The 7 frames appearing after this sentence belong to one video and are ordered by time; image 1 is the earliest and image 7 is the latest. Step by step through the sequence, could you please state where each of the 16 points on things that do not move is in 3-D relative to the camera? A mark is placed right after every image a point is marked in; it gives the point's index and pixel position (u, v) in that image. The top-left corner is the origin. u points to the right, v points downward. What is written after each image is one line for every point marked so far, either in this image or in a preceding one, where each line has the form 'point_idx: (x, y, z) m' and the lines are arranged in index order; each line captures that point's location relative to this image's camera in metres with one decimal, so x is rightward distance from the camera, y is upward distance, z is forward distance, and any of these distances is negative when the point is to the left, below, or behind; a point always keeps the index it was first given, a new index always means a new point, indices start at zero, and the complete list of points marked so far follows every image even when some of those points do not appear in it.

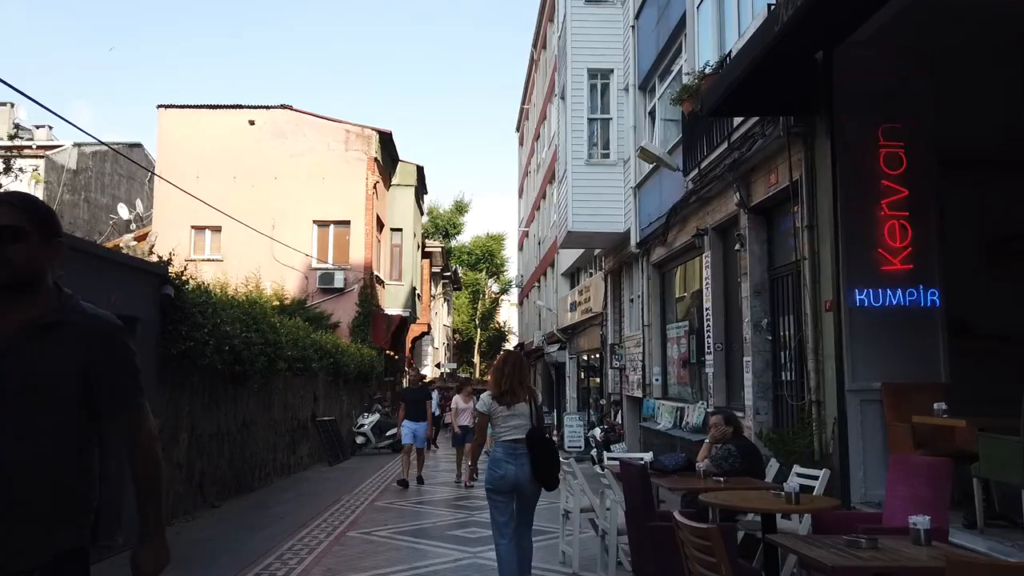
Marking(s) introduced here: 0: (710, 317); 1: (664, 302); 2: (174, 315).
0: (+3.1, -0.4, +11.6) m
1: (+3.1, -0.3, +15.2) m
2: (-4.1, -0.3, +9.0) m
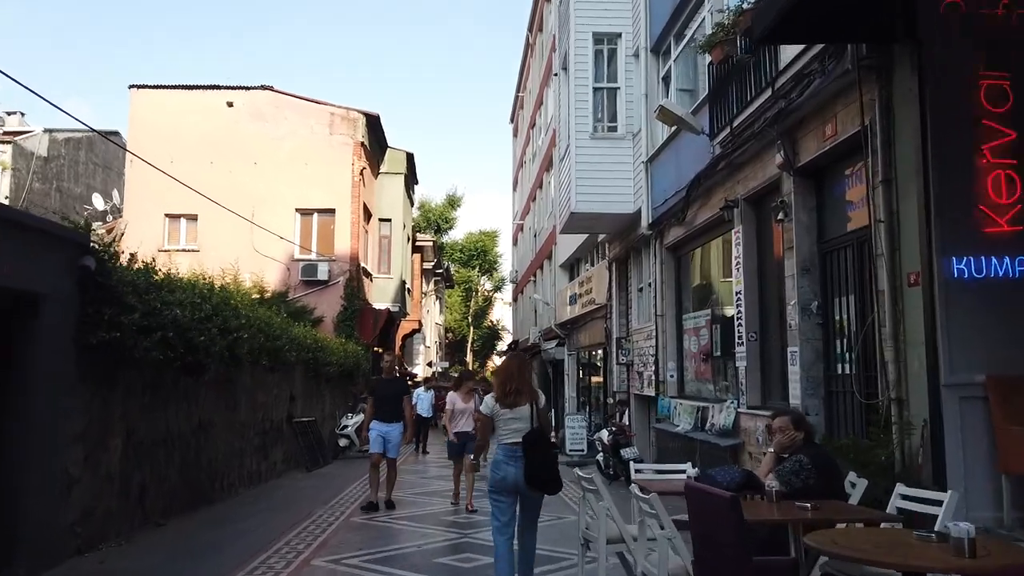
0: (+3.1, -0.2, +10.0) m
1: (+3.1, -0.1, +13.6) m
2: (-4.1, -0.1, +7.3) m
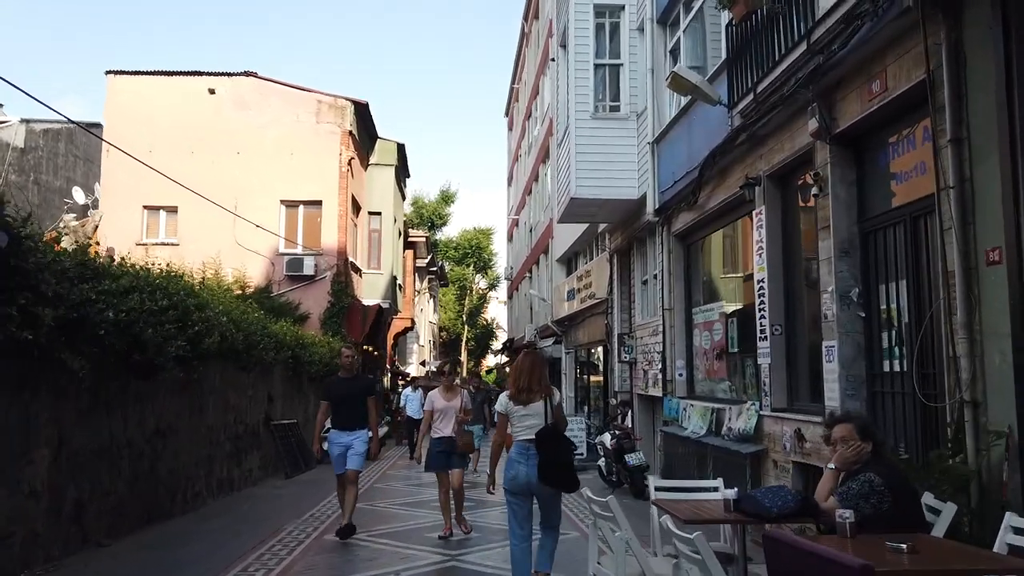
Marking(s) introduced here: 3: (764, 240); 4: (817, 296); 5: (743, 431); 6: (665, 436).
0: (+3.0, 0.0, +8.9) m
1: (+3.0, +0.1, +12.5) m
2: (-4.1, +0.1, +6.2) m
3: (+3.0, +0.6, +8.9) m
4: (+3.3, -0.1, +8.2) m
5: (+2.9, -1.8, +9.2) m
6: (+2.6, -2.5, +12.7) m
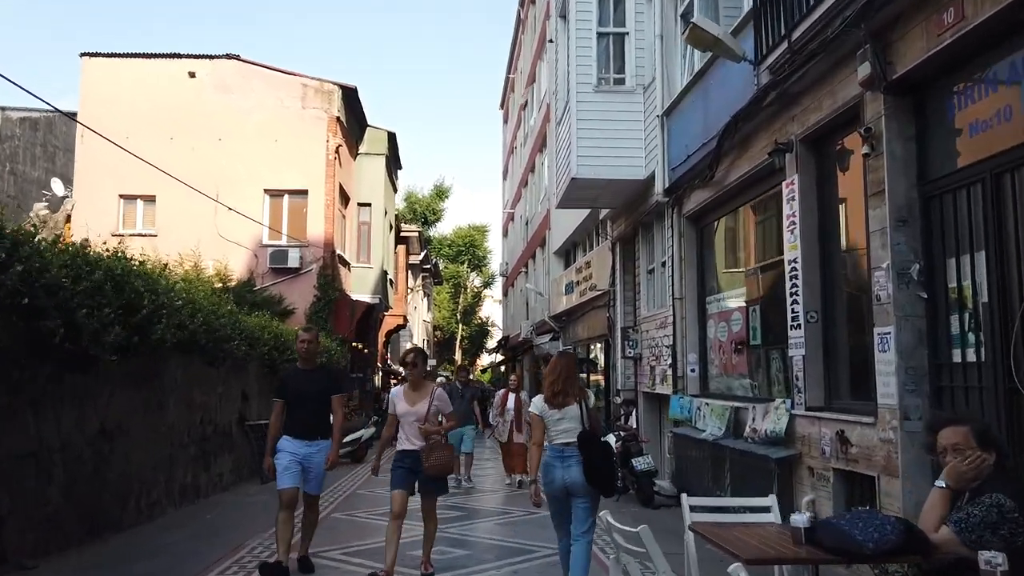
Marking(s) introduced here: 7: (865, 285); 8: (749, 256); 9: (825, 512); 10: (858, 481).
0: (+3.0, +0.2, +7.7) m
1: (+2.9, +0.3, +11.4) m
2: (-4.2, +0.3, +5.0) m
3: (+3.0, +0.8, +7.7) m
4: (+3.3, +0.1, +7.0) m
5: (+2.8, -1.6, +8.1) m
6: (+2.5, -2.3, +11.5) m
7: (+3.3, 0.0, +7.0) m
8: (+3.1, +0.5, +10.0) m
9: (+3.0, -2.1, +7.2) m
10: (+3.2, -1.8, +6.9) m
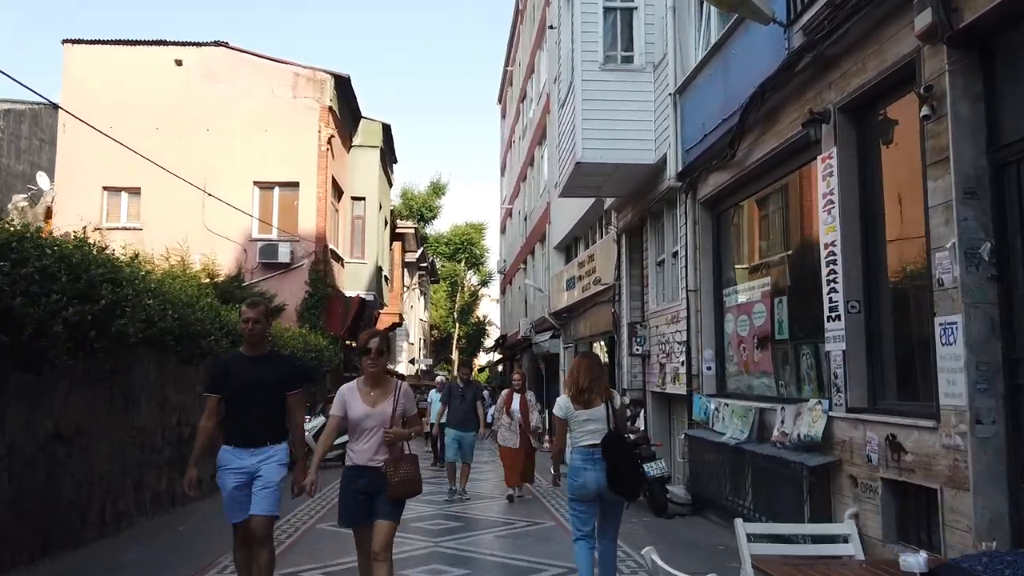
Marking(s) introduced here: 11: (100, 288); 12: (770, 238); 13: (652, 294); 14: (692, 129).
0: (+3.0, +0.3, +6.9) m
1: (+2.9, +0.4, +10.5) m
2: (-4.1, +0.4, +4.1) m
3: (+3.0, +0.9, +6.9) m
4: (+3.3, +0.2, +6.2) m
5: (+2.9, -1.4, +7.2) m
6: (+2.5, -2.2, +10.7) m
7: (+3.3, +0.2, +6.1) m
8: (+3.1, +0.6, +9.1) m
9: (+3.0, -2.0, +6.4) m
10: (+3.2, -1.6, +6.0) m
11: (-4.1, 0.0, +7.5) m
12: (+3.1, +0.6, +9.0) m
13: (+2.5, -0.1, +13.4) m
14: (+2.5, +2.2, +10.4) m
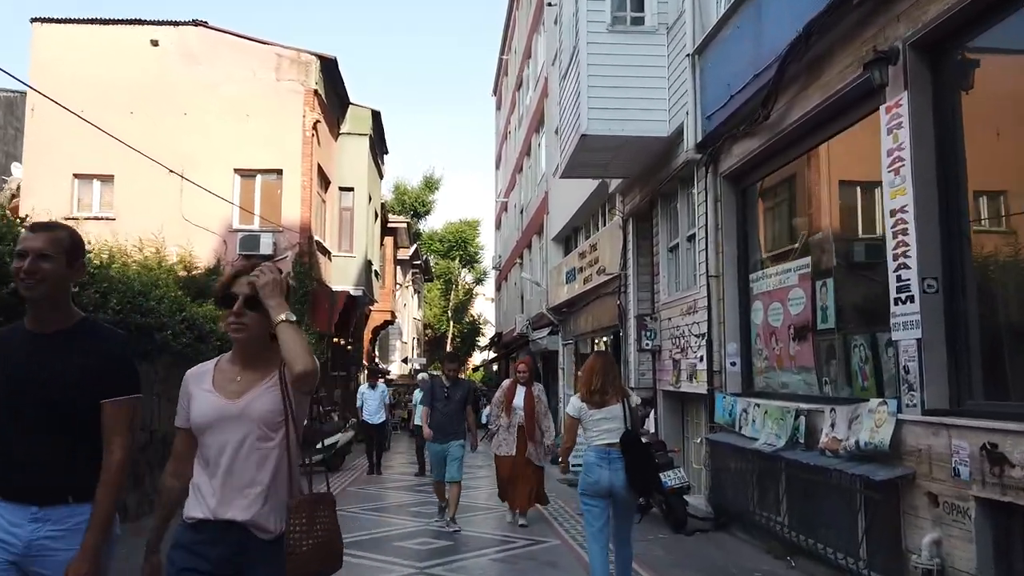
0: (+3.0, +0.5, +5.6) m
1: (+2.9, +0.6, +9.3) m
2: (-4.1, +0.6, +2.8) m
3: (+3.0, +1.1, +5.7) m
4: (+3.3, +0.4, +4.9) m
5: (+2.9, -1.3, +6.0) m
6: (+2.5, -2.0, +9.4) m
7: (+3.3, +0.3, +4.9) m
8: (+3.1, +0.8, +7.9) m
9: (+3.1, -1.8, +5.1) m
10: (+3.2, -1.4, +4.8) m
11: (-4.1, +0.2, +6.2) m
12: (+3.1, +0.8, +7.8) m
13: (+2.4, +0.1, +12.1) m
14: (+2.5, +2.4, +9.2) m
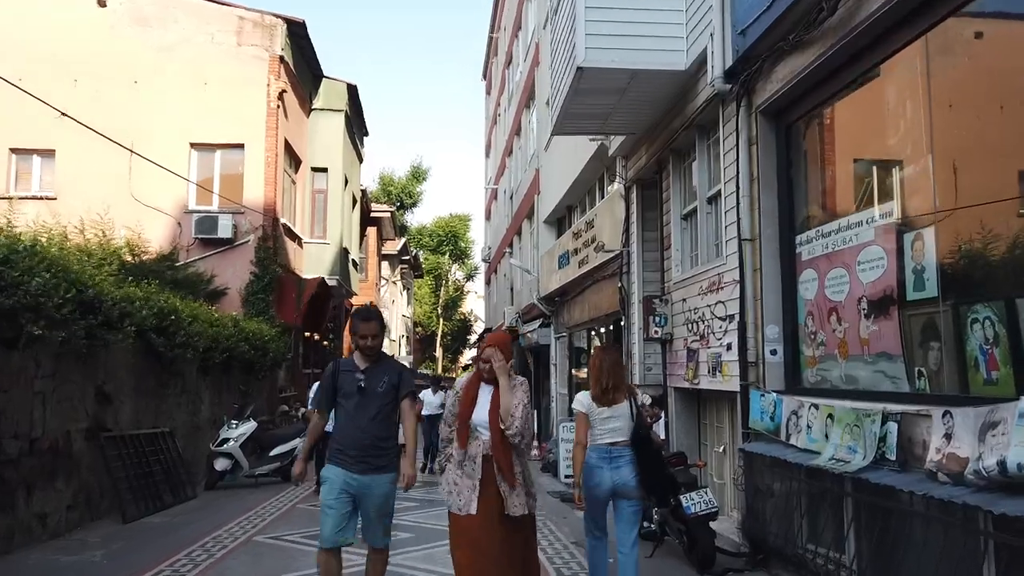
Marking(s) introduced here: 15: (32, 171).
0: (+2.8, +0.8, +3.5) m
1: (+2.7, +0.9, +7.2) m
2: (-4.3, +0.9, +0.6) m
3: (+2.8, +1.4, +3.6) m
4: (+3.1, +0.7, +2.8) m
5: (+2.6, -0.9, +3.9) m
6: (+2.3, -1.7, +7.3) m
7: (+3.1, +0.7, +2.8) m
8: (+2.9, +1.1, +5.8) m
9: (+2.9, -1.5, +3.0) m
10: (+3.0, -1.1, +2.7) m
11: (-4.3, +0.5, +4.0) m
12: (+2.9, +1.1, +5.7) m
13: (+2.2, +0.4, +10.0) m
14: (+2.3, +2.7, +7.1) m
15: (-12.7, +3.1, +19.9) m
